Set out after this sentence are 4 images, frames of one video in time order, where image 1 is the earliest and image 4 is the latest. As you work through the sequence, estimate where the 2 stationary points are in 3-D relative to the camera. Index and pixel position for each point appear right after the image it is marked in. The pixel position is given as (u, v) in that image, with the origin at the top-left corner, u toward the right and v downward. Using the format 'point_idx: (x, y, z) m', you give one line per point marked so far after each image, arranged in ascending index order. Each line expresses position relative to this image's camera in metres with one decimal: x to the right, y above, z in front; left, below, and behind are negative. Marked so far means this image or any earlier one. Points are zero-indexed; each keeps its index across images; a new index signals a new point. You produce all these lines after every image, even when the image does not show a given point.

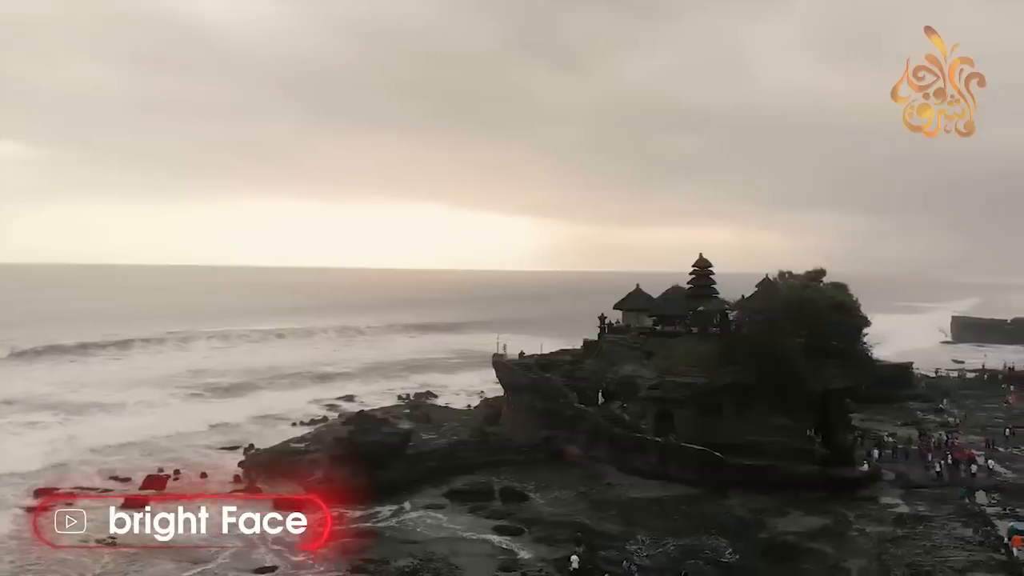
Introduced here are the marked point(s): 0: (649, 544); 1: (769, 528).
0: (+3.6, -6.6, +17.4) m
1: (+7.3, -6.8, +19.0) m
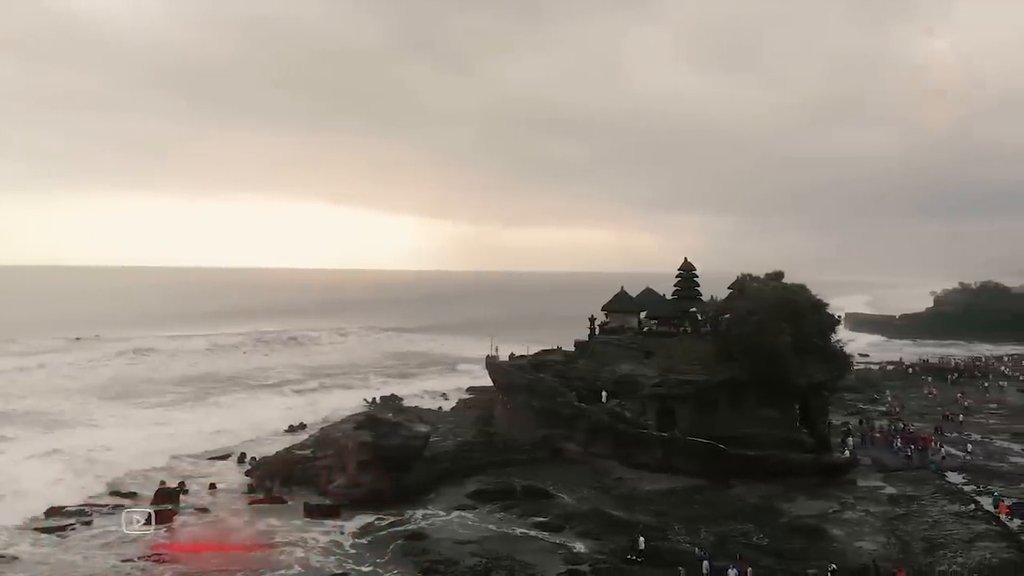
0: (+4.8, -6.7, +18.4) m
1: (+8.3, -6.8, +20.5) m
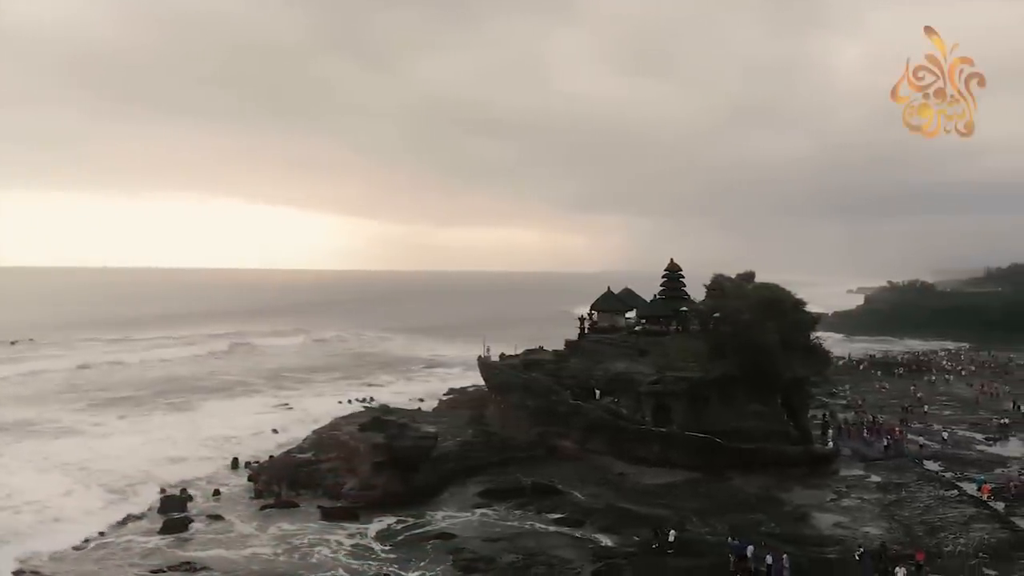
0: (+5.4, -6.7, +19.1) m
1: (+8.7, -6.8, +21.5) m
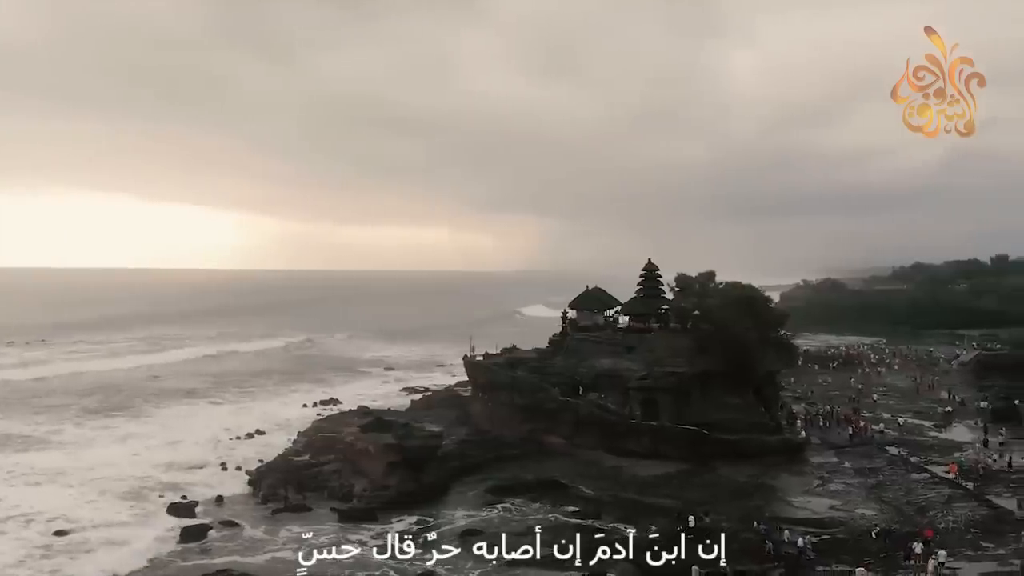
0: (+5.9, -6.6, +20.1) m
1: (+9.0, -6.8, +22.8) m
